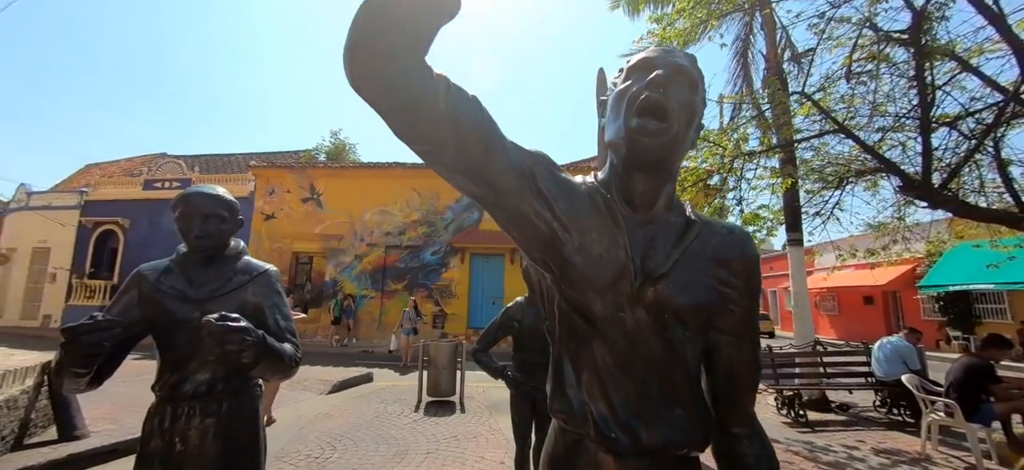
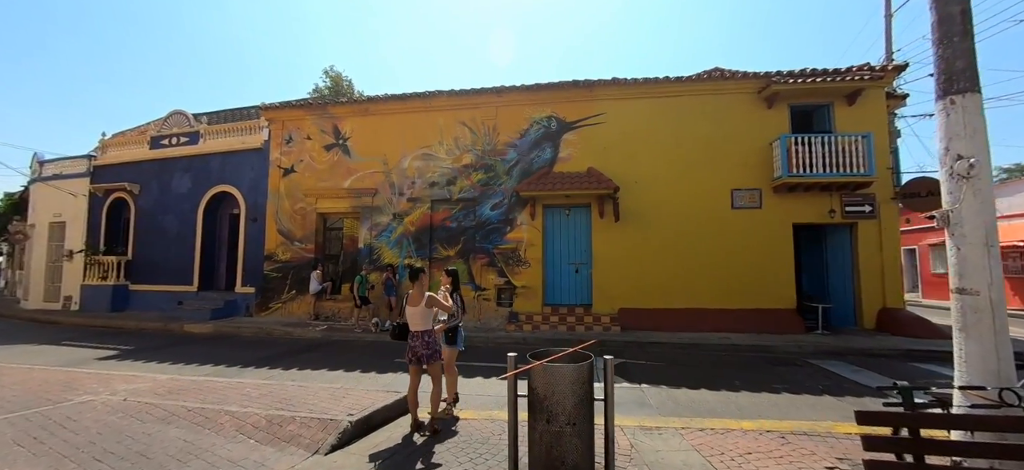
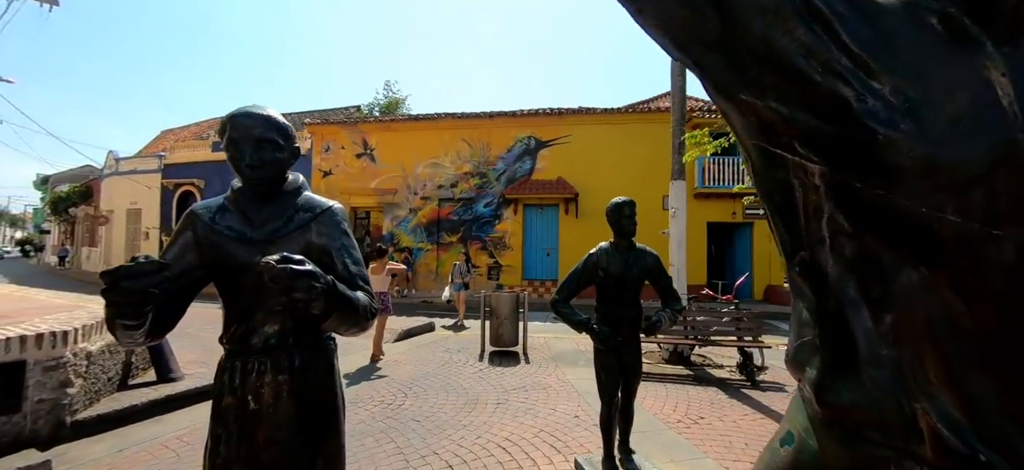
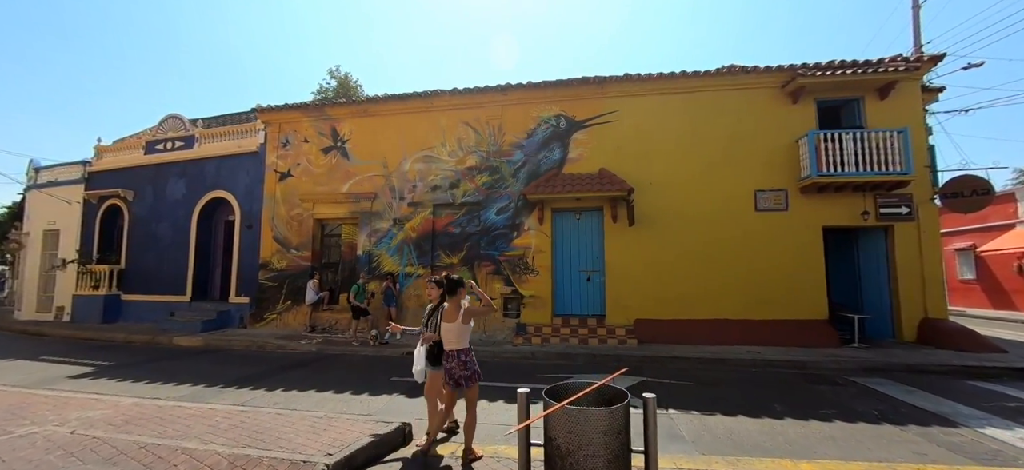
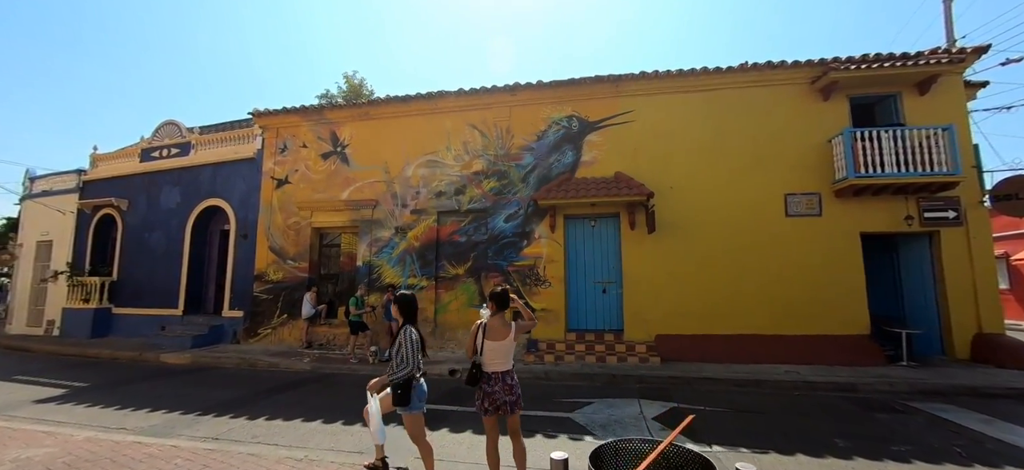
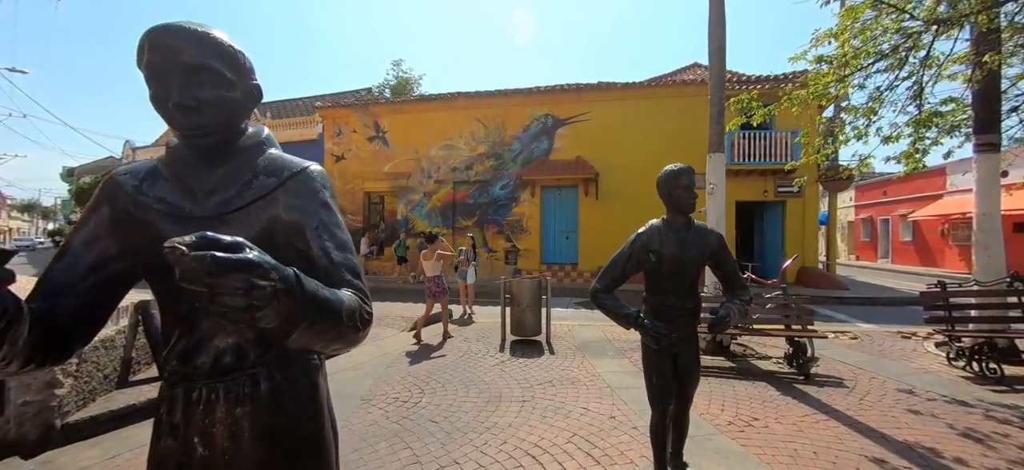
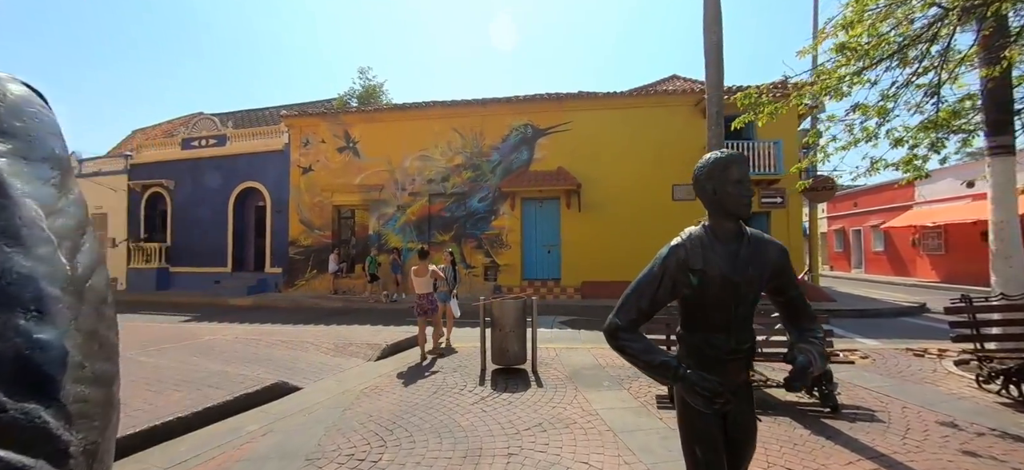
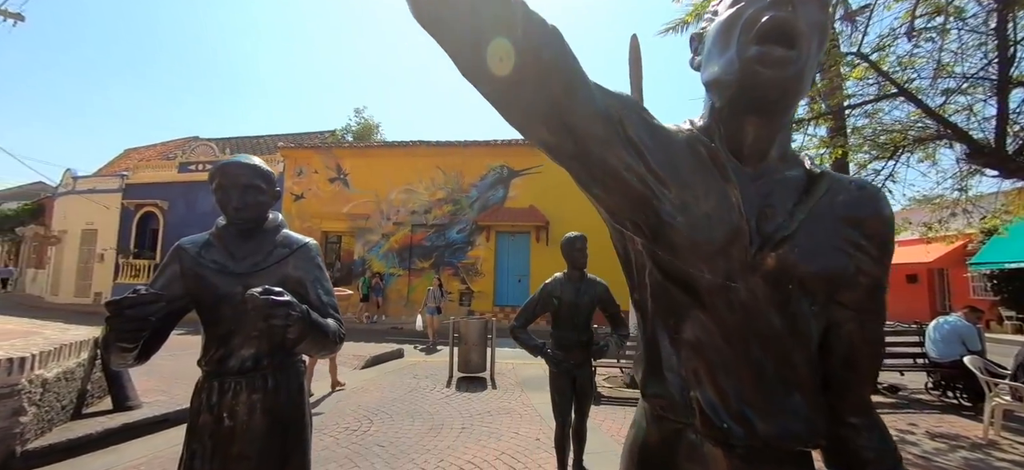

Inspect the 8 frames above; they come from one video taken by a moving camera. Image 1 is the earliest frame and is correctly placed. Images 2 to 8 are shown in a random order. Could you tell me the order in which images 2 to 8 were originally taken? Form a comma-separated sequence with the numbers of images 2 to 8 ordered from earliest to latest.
8, 3, 6, 7, 2, 4, 5
